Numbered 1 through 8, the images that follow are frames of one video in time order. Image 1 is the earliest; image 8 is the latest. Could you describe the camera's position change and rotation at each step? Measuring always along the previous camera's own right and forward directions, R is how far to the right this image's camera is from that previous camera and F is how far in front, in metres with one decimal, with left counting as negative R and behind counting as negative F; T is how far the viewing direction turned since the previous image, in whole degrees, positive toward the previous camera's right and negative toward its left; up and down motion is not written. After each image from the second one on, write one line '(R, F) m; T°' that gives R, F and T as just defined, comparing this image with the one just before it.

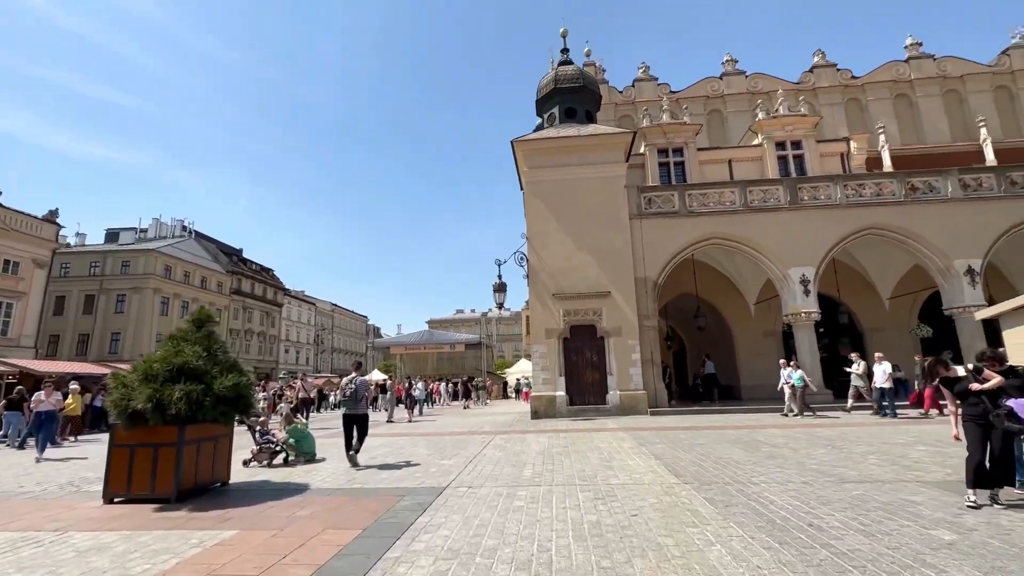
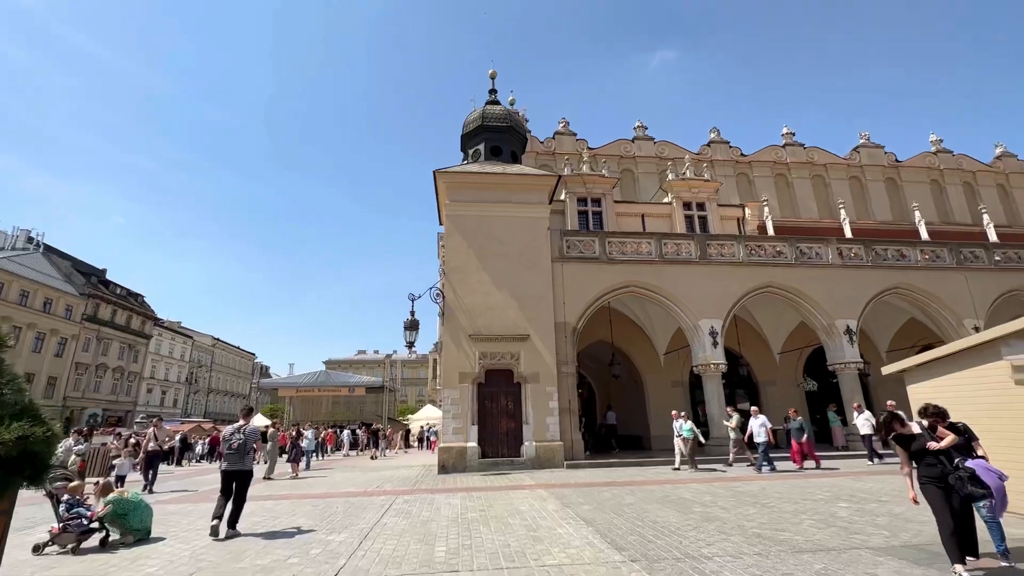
(-0.2, +1.1) m; +11°
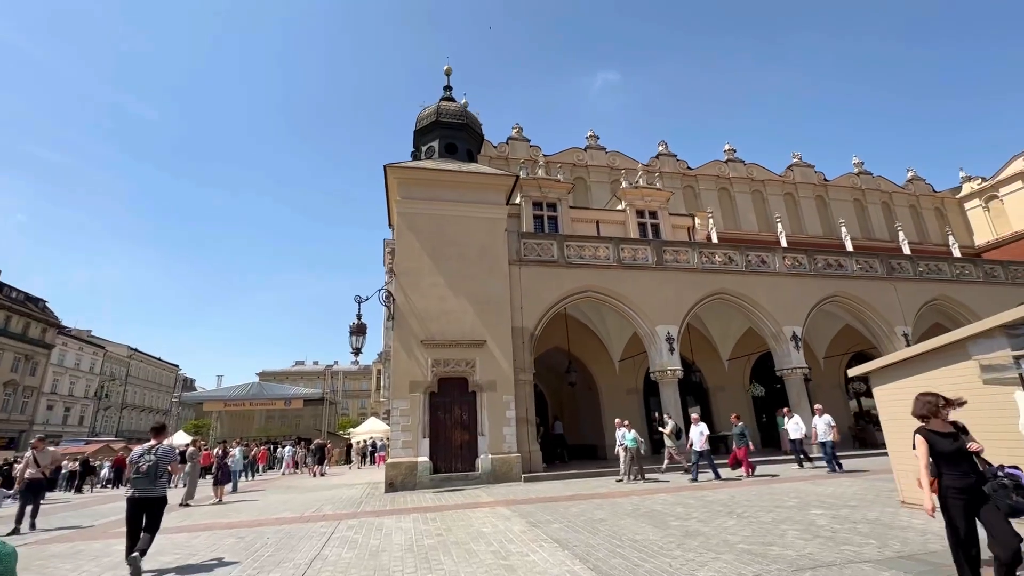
(-0.3, +0.8) m; +6°
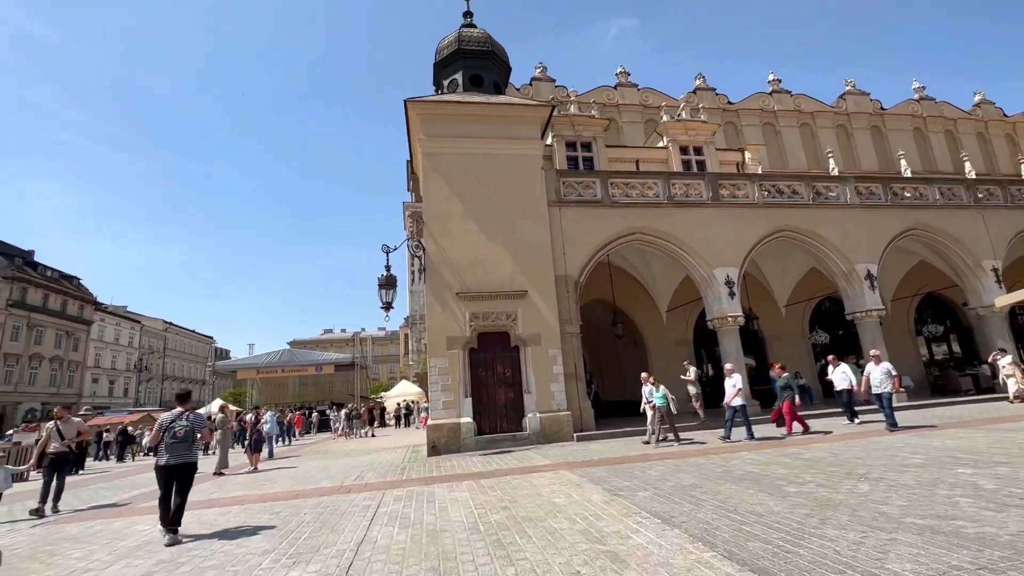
(-0.6, +1.4) m; -3°
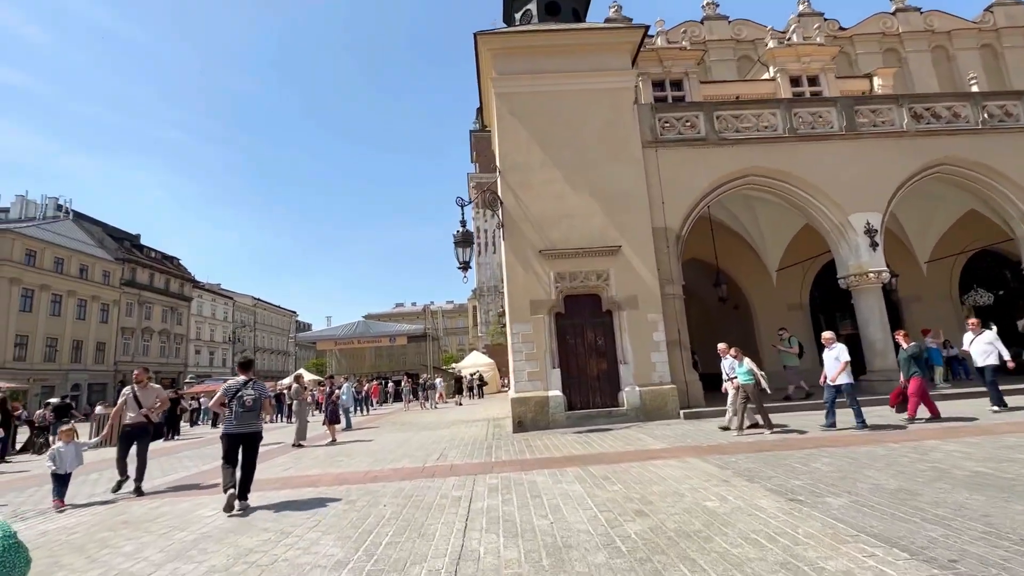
(-0.7, +1.5) m; -8°
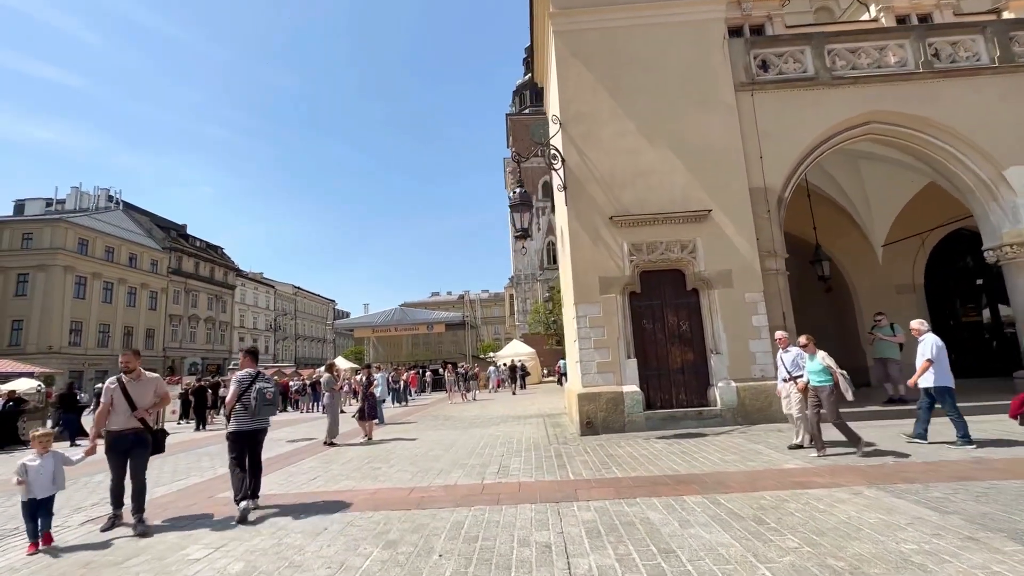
(-0.6, +1.8) m; -4°
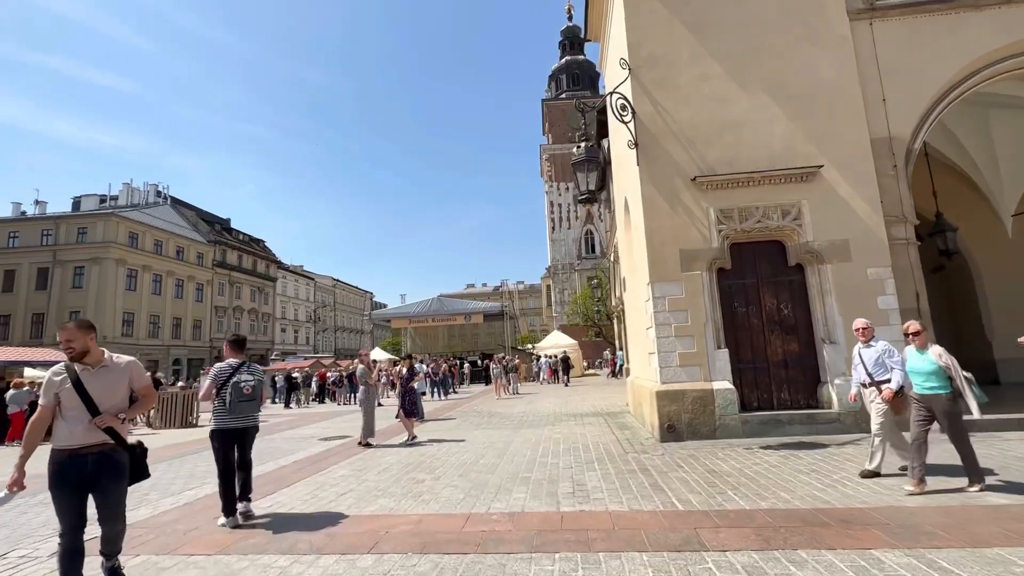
(-0.5, +1.4) m; -4°
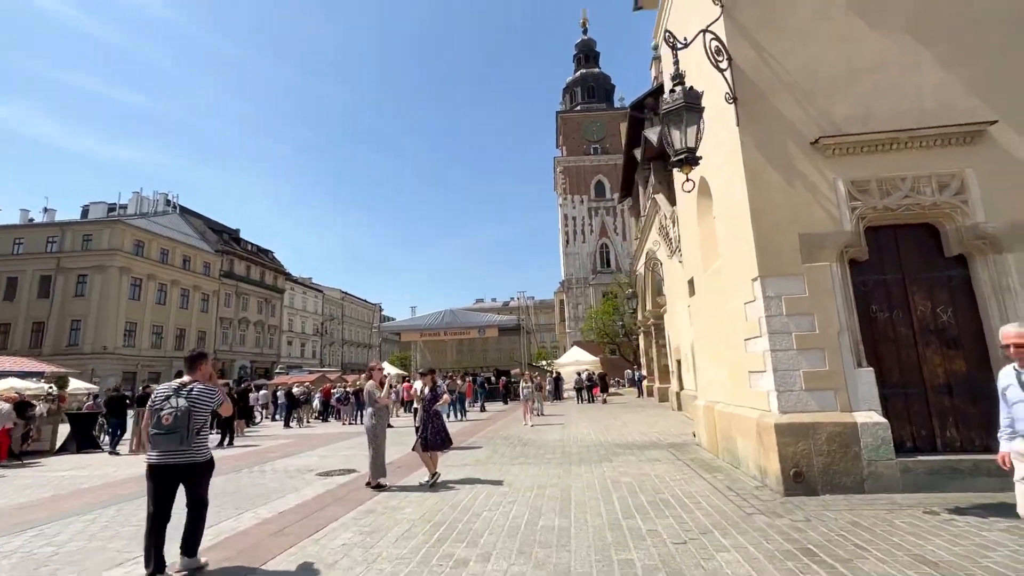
(-0.7, +1.9) m; -1°
